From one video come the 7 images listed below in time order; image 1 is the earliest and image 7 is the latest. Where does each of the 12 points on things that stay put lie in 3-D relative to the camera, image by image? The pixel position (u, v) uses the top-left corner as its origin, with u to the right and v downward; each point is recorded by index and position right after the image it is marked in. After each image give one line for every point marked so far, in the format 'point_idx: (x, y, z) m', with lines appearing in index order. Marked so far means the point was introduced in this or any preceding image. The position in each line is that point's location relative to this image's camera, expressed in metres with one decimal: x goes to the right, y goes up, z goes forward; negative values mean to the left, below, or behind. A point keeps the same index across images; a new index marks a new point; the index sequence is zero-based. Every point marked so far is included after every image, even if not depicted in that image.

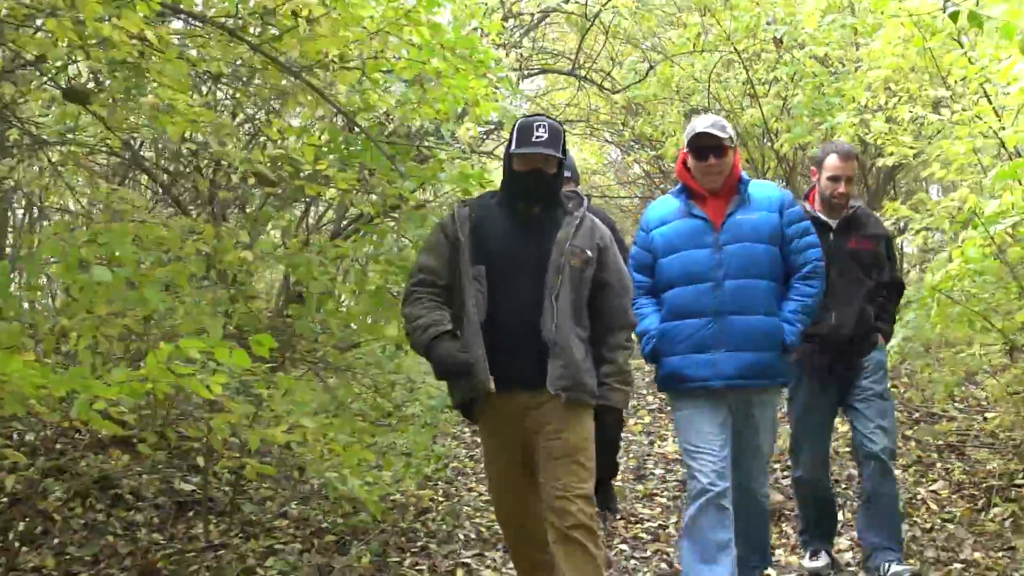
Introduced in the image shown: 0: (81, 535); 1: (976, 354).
0: (-2.4, -1.4, +4.6) m
1: (+3.1, -0.4, +5.5) m
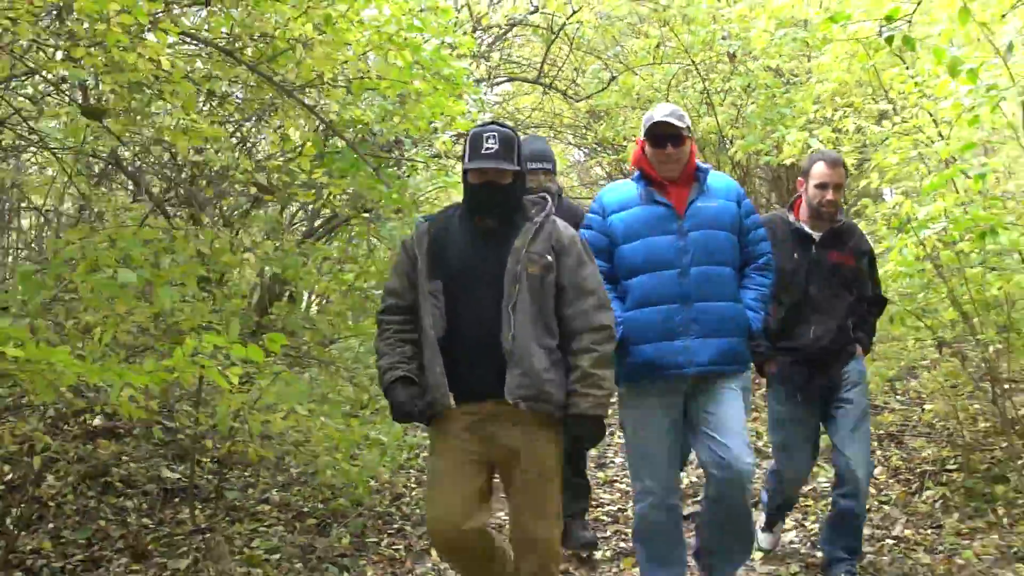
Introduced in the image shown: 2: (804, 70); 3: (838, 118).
0: (-2.6, -1.4, +4.8) m
1: (+2.9, -0.4, +6.0) m
2: (+2.7, +2.1, +7.7) m
3: (+2.8, +1.4, +6.9) m
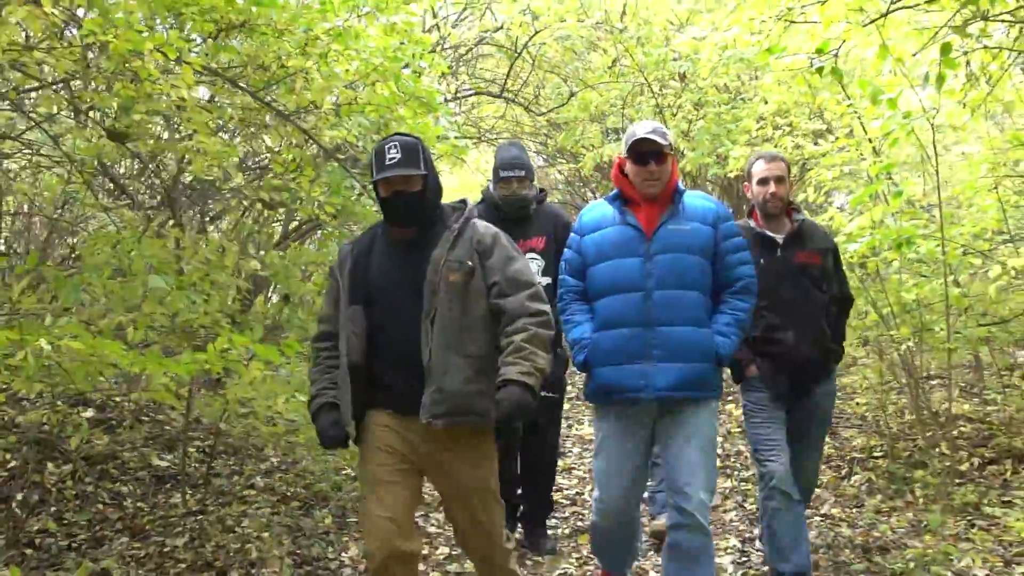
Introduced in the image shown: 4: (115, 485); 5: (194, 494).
0: (-2.8, -1.4, +5.2) m
1: (+2.7, -0.5, +6.6) m
2: (+2.4, +2.0, +8.3) m
3: (+2.5, +1.4, +7.5) m
4: (-2.7, -1.3, +5.5) m
5: (-2.1, -1.4, +5.5) m
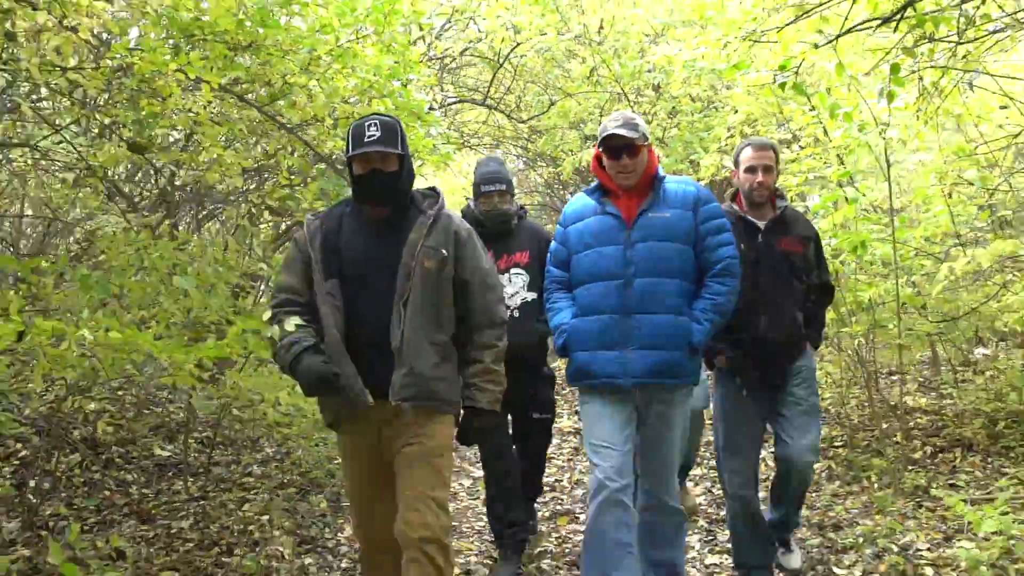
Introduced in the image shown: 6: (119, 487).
0: (-2.9, -1.4, +5.5) m
1: (+2.5, -0.5, +7.0) m
2: (+2.2, +2.0, +8.8) m
3: (+2.3, +1.4, +8.0) m
4: (-2.8, -1.3, +5.8) m
5: (-2.3, -1.4, +5.8) m
6: (-2.7, -1.4, +5.7) m
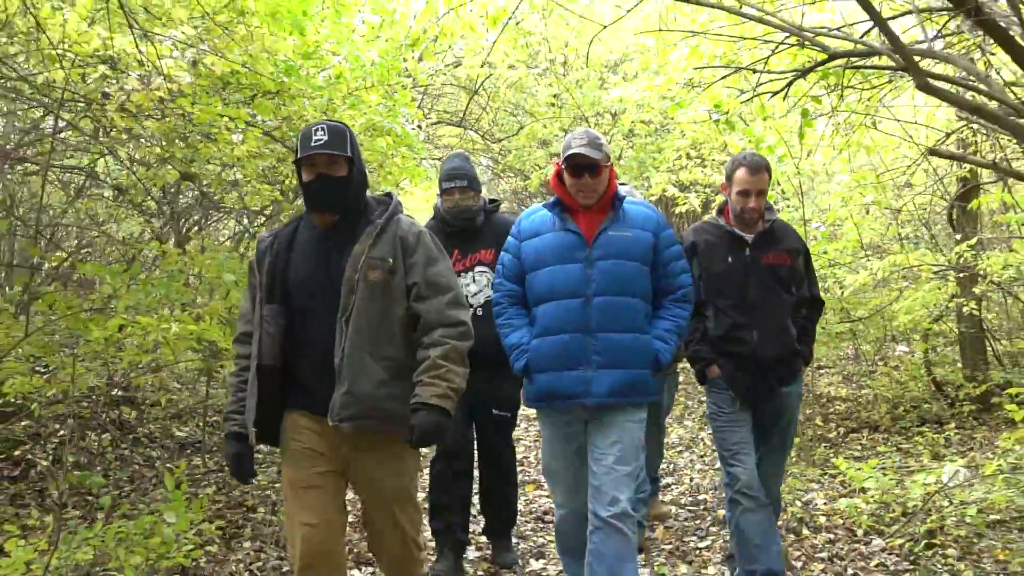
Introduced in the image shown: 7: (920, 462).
0: (-3.1, -1.4, +6.4) m
1: (+2.3, -0.5, +8.1) m
2: (+1.9, +2.0, +9.9) m
3: (+2.0, +1.4, +9.1) m
4: (-3.0, -1.3, +6.7) m
5: (-2.5, -1.4, +6.7) m
6: (-2.9, -1.4, +6.6) m
7: (+3.2, -1.4, +6.4) m
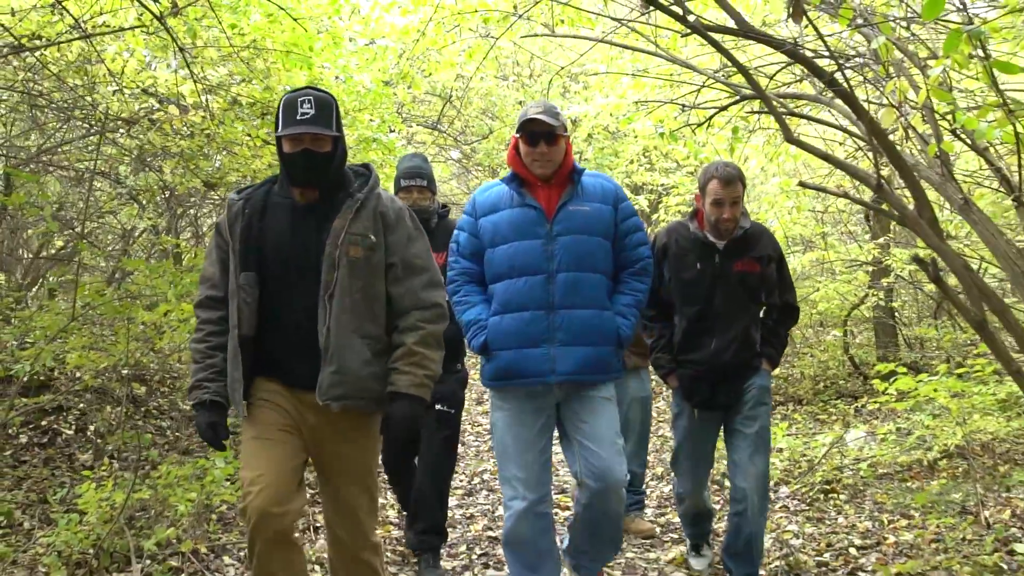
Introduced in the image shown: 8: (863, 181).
0: (-3.4, -1.3, +7.2) m
1: (+1.9, -0.4, +9.2) m
2: (+1.5, +2.1, +10.9) m
3: (+1.7, +1.5, +10.1) m
4: (-3.3, -1.2, +7.6) m
5: (-2.7, -1.3, +7.6) m
6: (-3.2, -1.3, +7.4) m
7: (+2.9, -1.3, +7.5) m
8: (+1.7, +0.5, +3.8) m
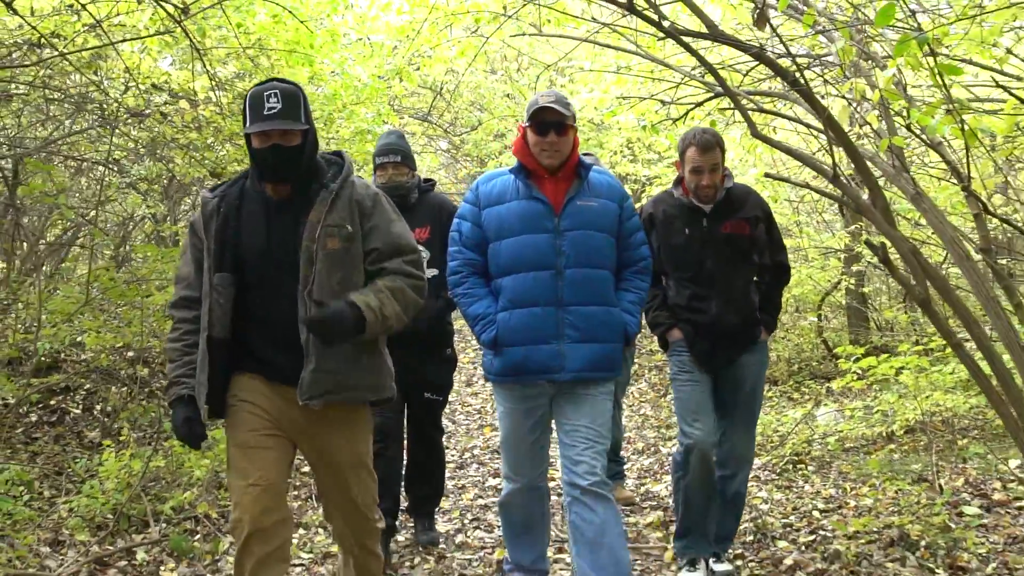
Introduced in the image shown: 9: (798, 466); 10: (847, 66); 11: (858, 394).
0: (-3.5, -1.1, +7.5) m
1: (+1.8, -0.2, +9.6) m
2: (+1.3, +2.3, +11.2) m
3: (+1.5, +1.7, +10.4) m
4: (-3.4, -1.1, +7.9) m
5: (-2.9, -1.2, +7.9) m
6: (-3.3, -1.2, +7.7) m
7: (+2.8, -1.2, +8.0) m
8: (+1.6, +0.6, +4.2) m
9: (+2.3, -1.4, +6.4) m
10: (+1.7, +1.1, +4.2) m
11: (+3.4, -1.0, +8.0) m
